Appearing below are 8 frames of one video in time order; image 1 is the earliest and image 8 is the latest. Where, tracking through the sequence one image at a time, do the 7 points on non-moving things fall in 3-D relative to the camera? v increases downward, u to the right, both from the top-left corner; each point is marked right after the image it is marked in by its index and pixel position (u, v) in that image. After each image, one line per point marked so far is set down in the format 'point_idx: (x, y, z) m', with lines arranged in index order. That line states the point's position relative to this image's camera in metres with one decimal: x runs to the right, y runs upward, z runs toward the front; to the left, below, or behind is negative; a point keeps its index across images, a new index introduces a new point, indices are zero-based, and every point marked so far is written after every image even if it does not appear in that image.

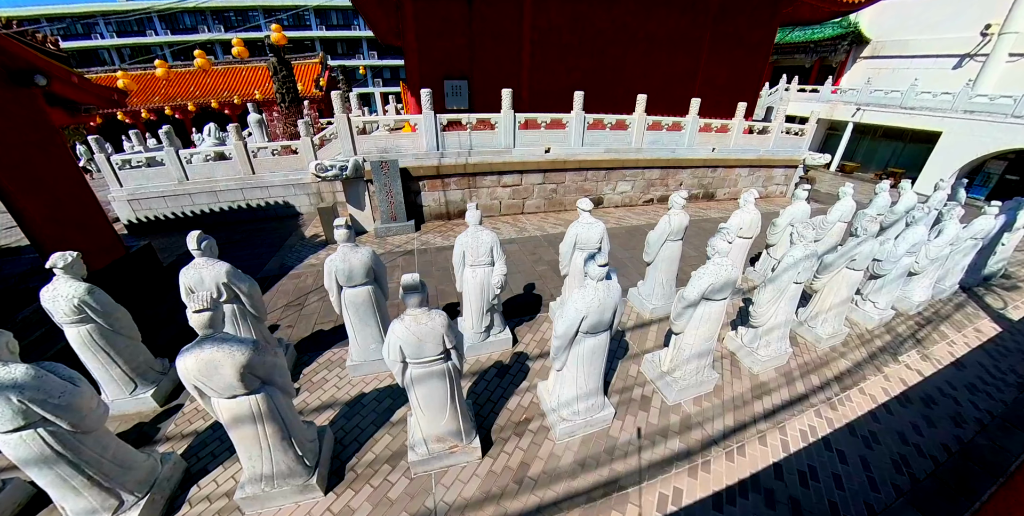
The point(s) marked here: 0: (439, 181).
0: (-1.5, +1.7, +9.9) m
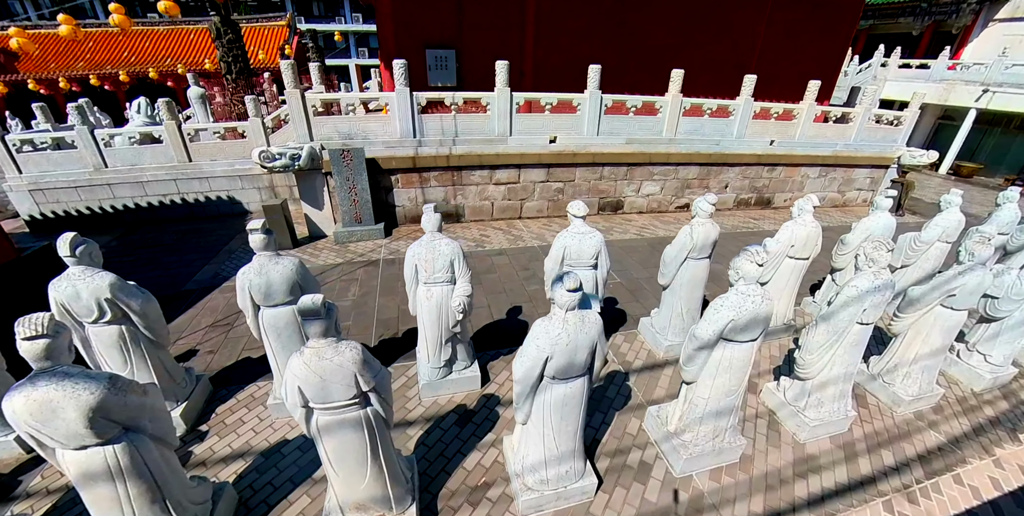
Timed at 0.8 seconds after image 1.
0: (-1.7, +1.5, +8.4) m
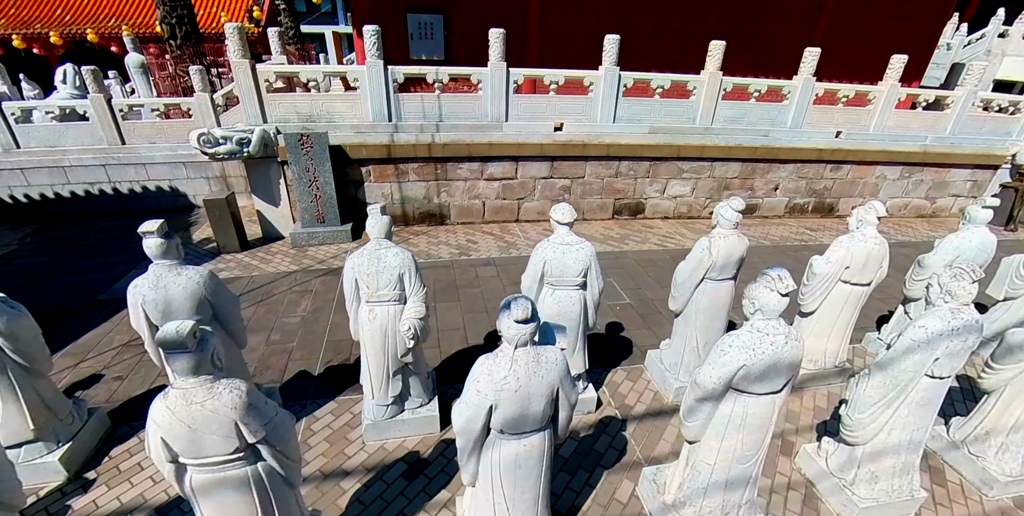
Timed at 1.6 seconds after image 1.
0: (-1.8, +1.4, +7.1) m
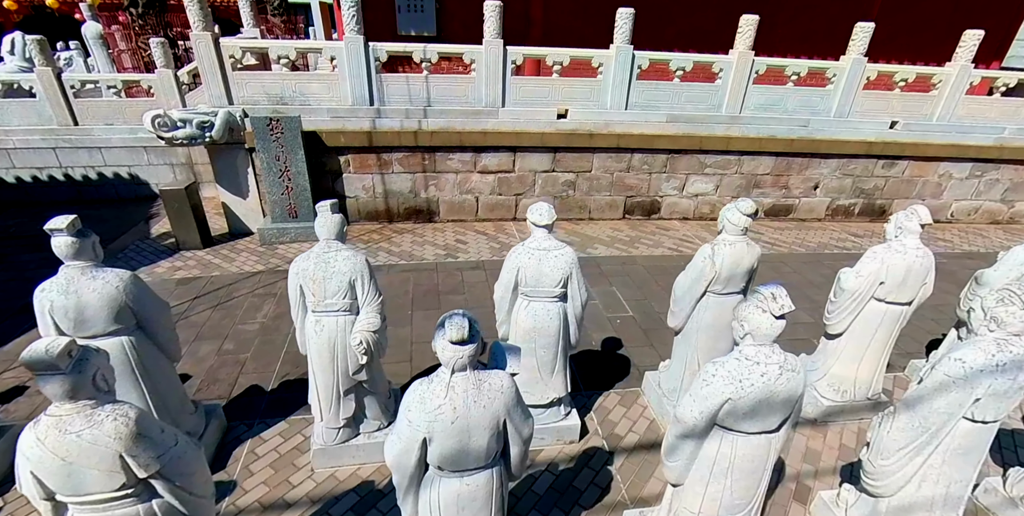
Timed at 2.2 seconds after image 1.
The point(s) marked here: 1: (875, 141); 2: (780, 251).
0: (-1.9, +1.4, +6.4) m
1: (+5.7, +1.8, +7.4) m
2: (+3.9, +0.1, +6.8) m
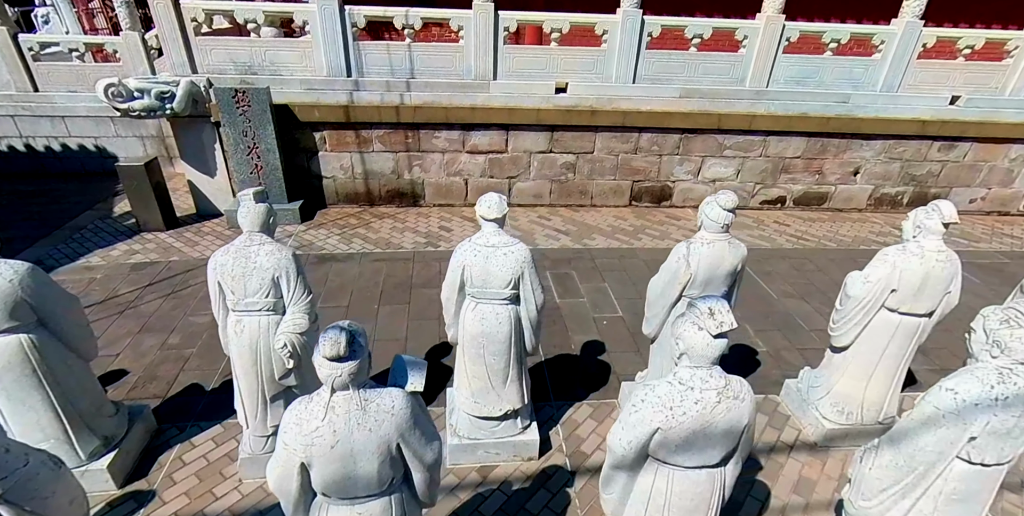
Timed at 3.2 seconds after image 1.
0: (-2.1, +1.6, +5.9) m
1: (+5.6, +1.9, +6.3) m
2: (+3.8, +0.2, +5.9) m
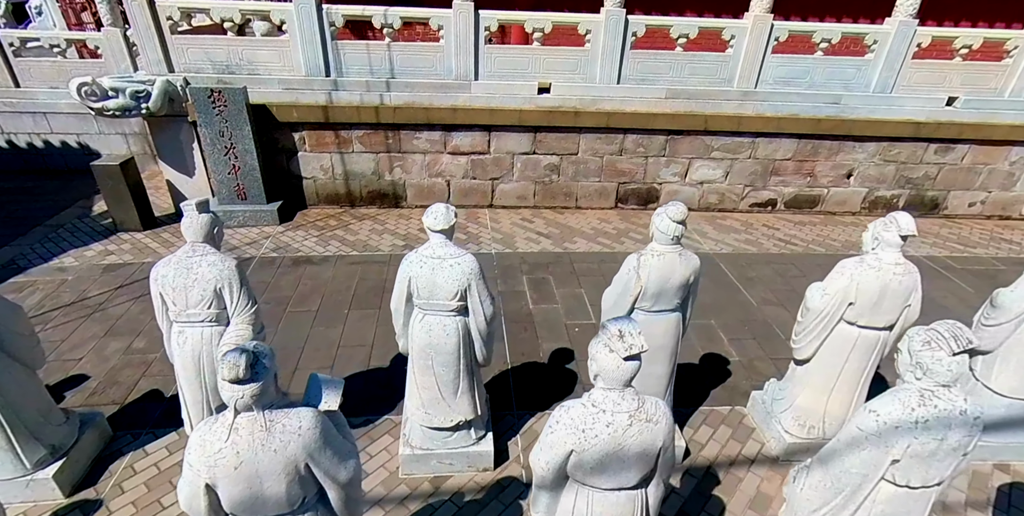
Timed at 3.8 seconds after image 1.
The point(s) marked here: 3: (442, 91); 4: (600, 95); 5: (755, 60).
0: (-2.3, +1.6, +5.9) m
1: (+5.4, +1.8, +6.1) m
2: (+3.5, +0.1, +5.8) m
3: (-0.9, +2.1, +5.9) m
4: (+1.1, +2.1, +6.0) m
5: (+3.1, +2.5, +5.9) m
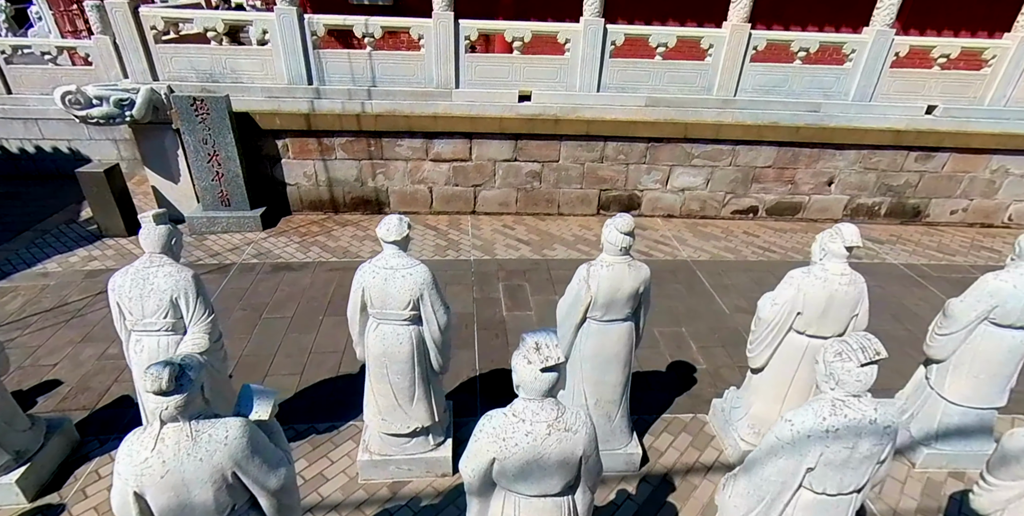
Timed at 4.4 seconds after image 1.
0: (-2.5, +1.5, +6.0) m
1: (+5.2, +1.7, +6.2) m
2: (+3.3, 0.0, +5.8) m
3: (-1.1, +2.0, +5.9) m
4: (+0.9, +2.0, +6.1) m
5: (+2.8, +2.4, +5.9) m
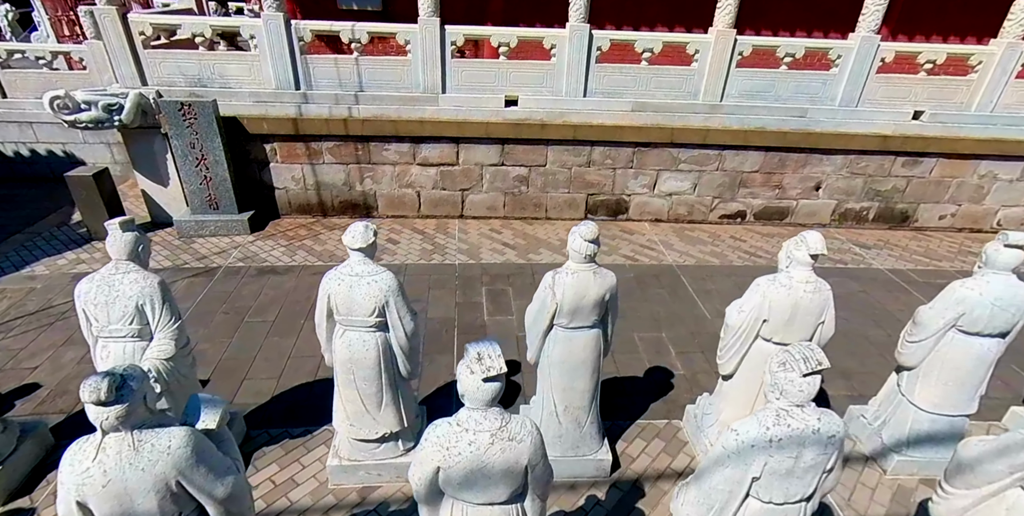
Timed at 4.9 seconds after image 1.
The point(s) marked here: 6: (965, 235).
0: (-2.7, +1.5, +6.0) m
1: (+5.0, +1.6, +6.2) m
2: (+3.1, -0.1, +5.8) m
3: (-1.3, +2.0, +6.0) m
4: (+0.7, +1.9, +6.1) m
5: (+2.6, +2.3, +6.0) m
6: (+6.6, +0.3, +6.9) m
